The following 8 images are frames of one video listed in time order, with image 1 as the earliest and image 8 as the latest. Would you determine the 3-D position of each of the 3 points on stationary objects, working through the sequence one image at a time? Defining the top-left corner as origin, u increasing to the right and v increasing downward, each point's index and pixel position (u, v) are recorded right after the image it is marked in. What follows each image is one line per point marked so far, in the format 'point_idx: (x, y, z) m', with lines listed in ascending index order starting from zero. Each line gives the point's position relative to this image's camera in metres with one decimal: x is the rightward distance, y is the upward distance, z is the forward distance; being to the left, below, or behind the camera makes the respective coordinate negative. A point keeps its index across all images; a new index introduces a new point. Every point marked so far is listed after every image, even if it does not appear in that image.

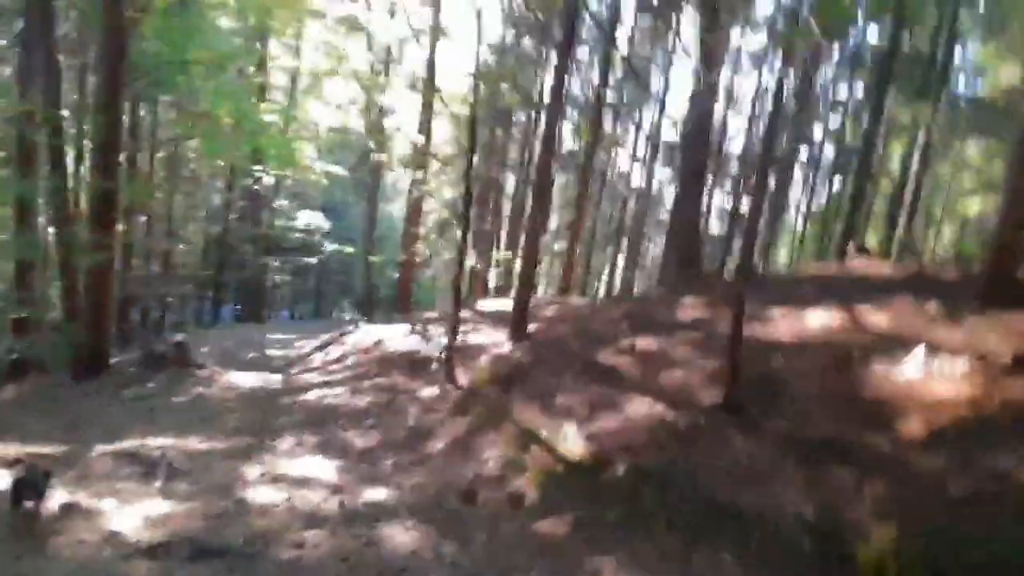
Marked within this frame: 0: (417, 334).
0: (-2.0, -1.0, +16.6) m
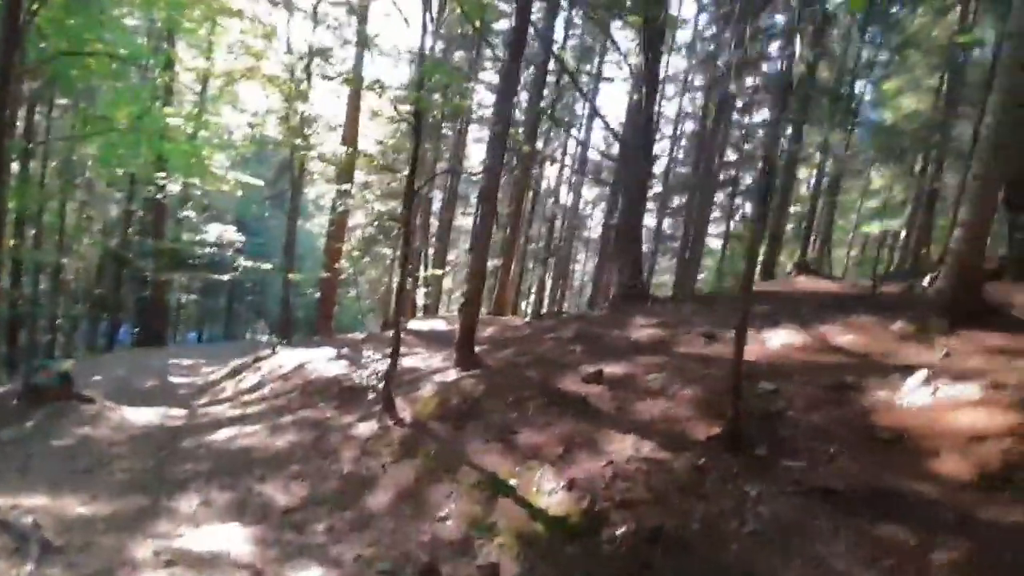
0: (-3.2, -1.3, +15.3) m
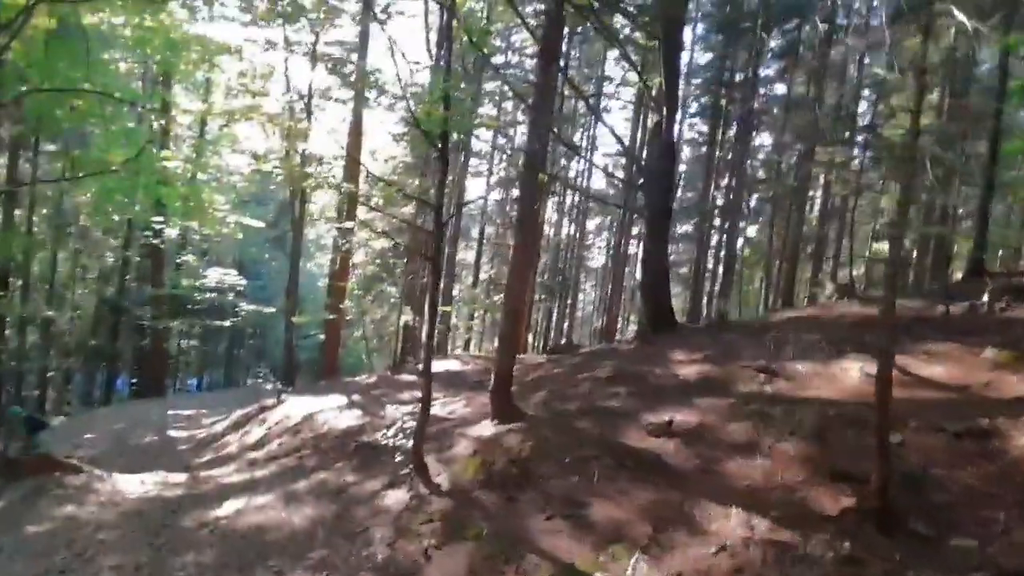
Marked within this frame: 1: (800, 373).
0: (-2.7, -2.1, +14.1) m
1: (+3.3, -1.0, +9.4) m
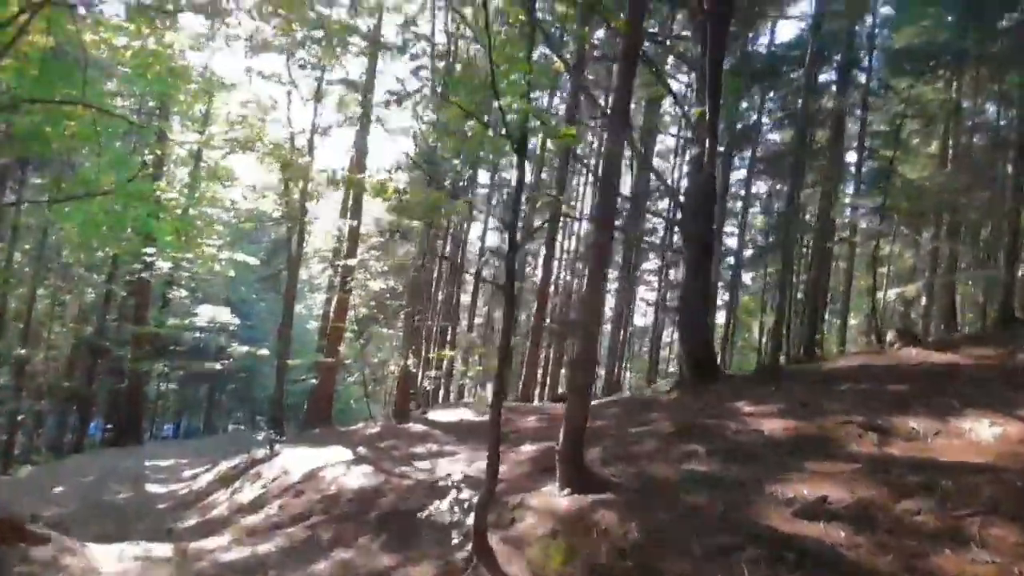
0: (-2.3, -2.7, +12.5) m
1: (+3.9, -1.4, +7.9) m
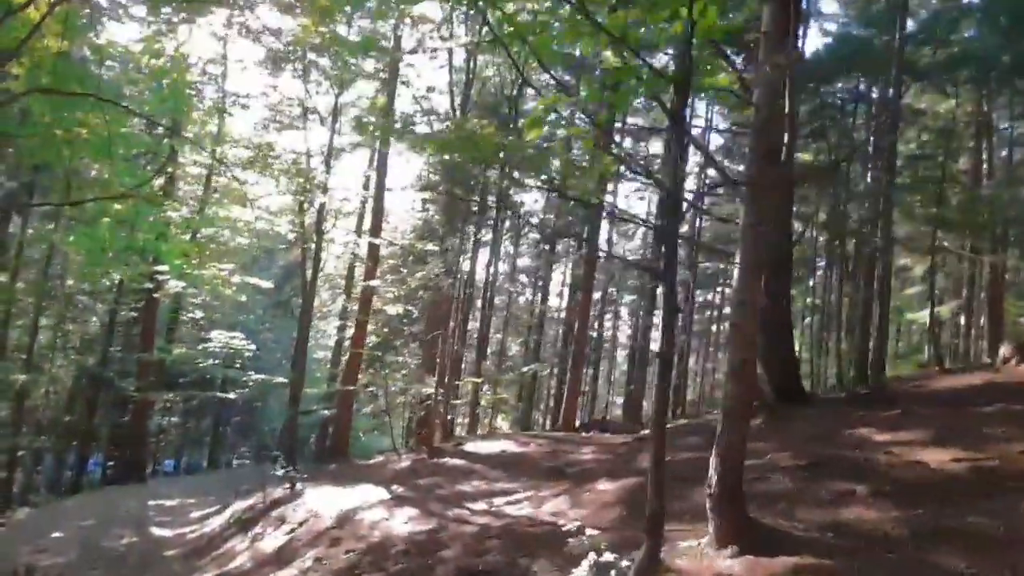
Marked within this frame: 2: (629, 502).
0: (-1.4, -2.9, +10.7) m
1: (+4.8, -1.3, +6.2) m
2: (+1.2, -2.3, +8.7) m
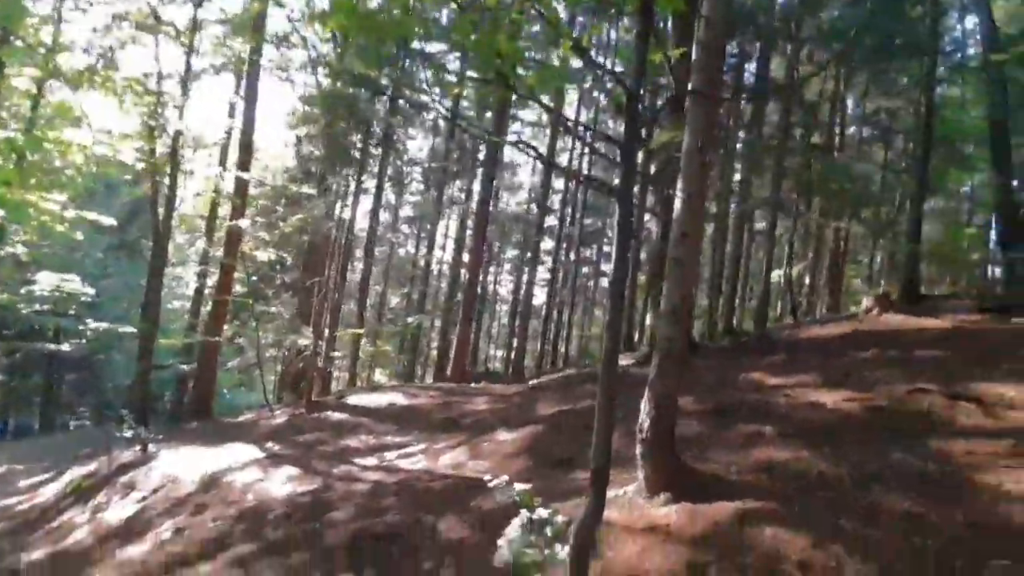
0: (-2.7, -2.1, +10.1) m
1: (+4.1, -0.9, +6.5) m
2: (+0.2, -1.7, +8.5) m
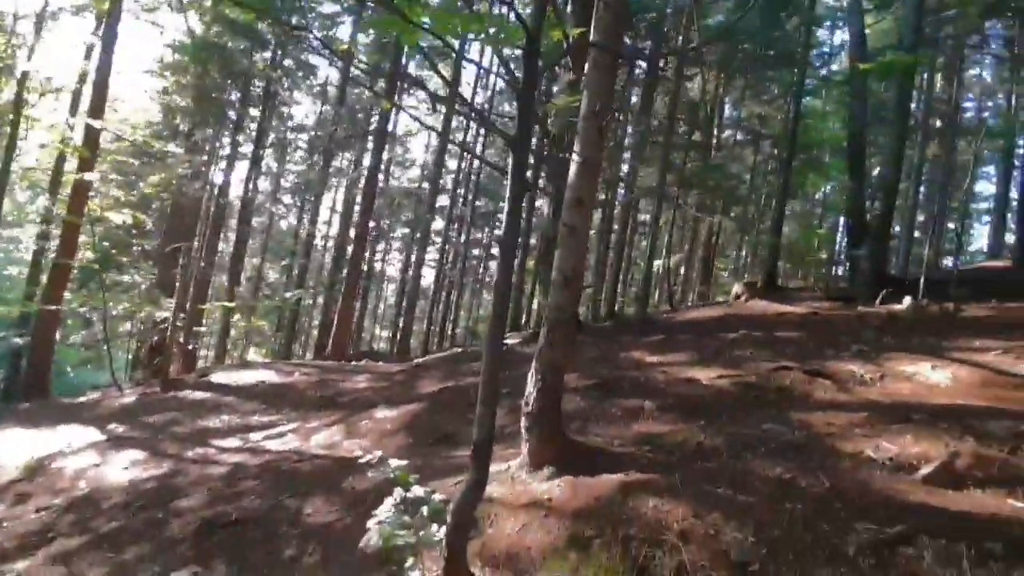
0: (-4.1, -1.8, +9.6) m
1: (+3.1, -0.7, +6.9) m
2: (-1.0, -1.5, +8.4) m
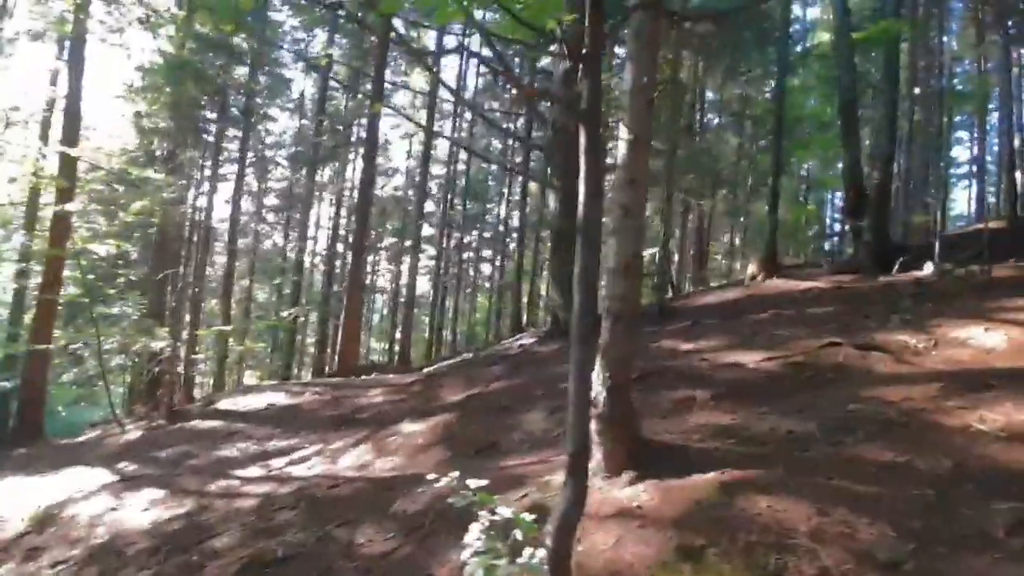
0: (-3.7, -2.1, +9.1) m
1: (+3.5, -0.5, +6.6) m
2: (-0.6, -1.5, +8.0) m
